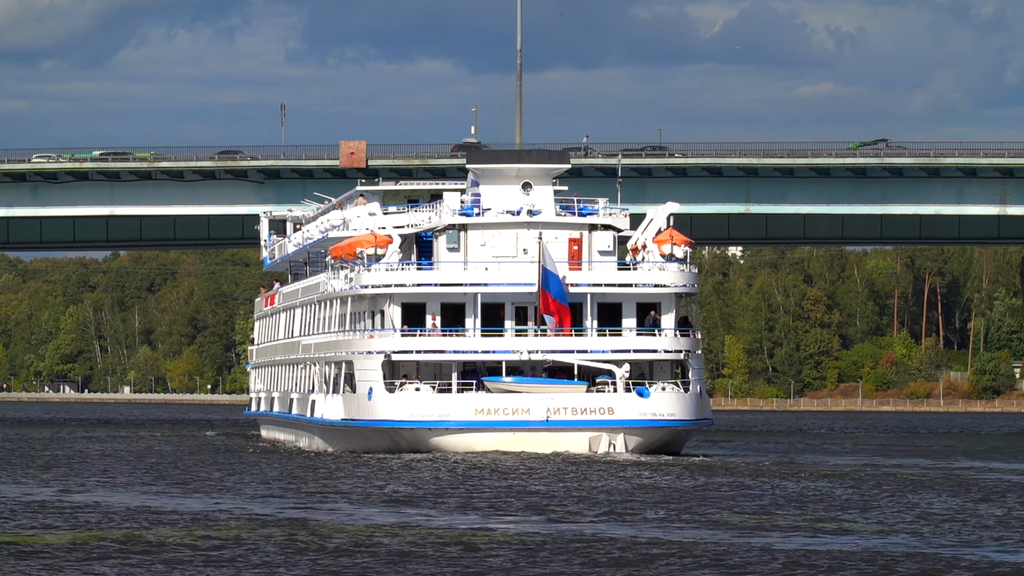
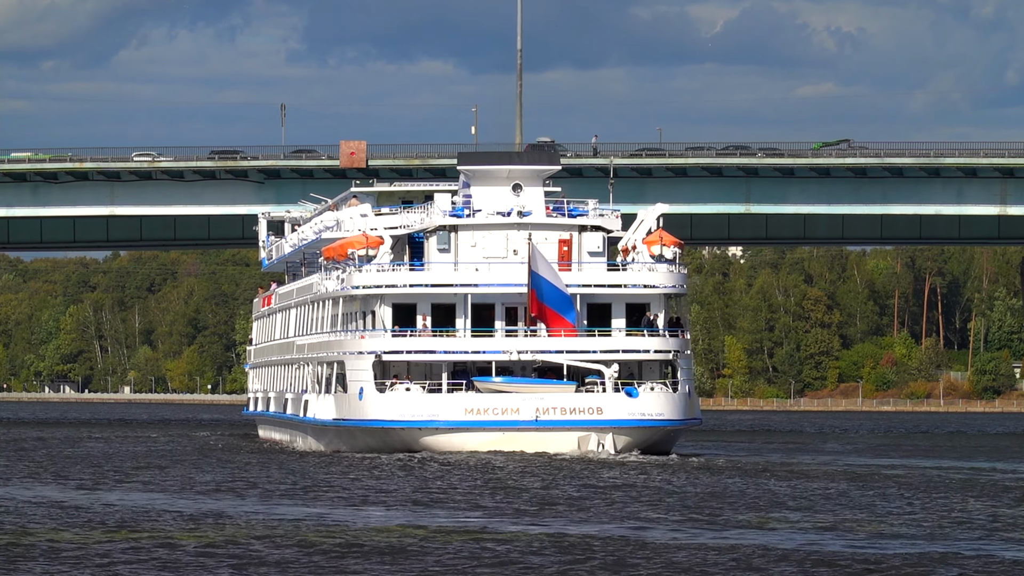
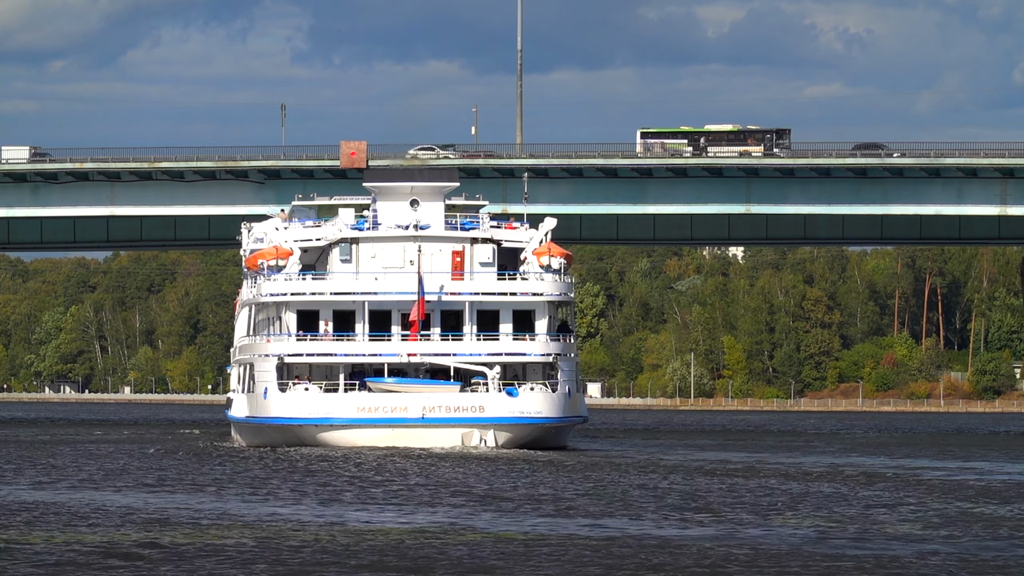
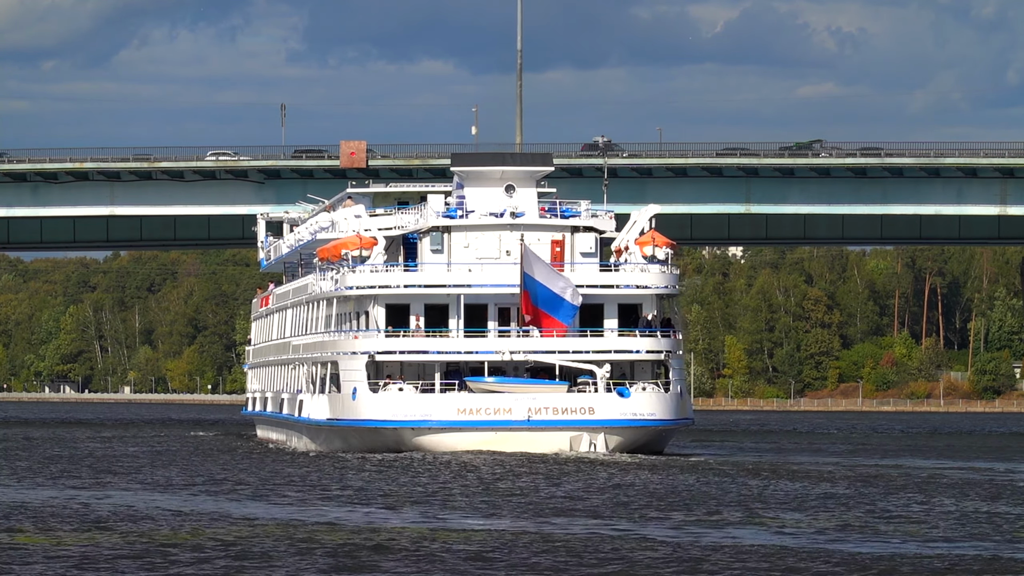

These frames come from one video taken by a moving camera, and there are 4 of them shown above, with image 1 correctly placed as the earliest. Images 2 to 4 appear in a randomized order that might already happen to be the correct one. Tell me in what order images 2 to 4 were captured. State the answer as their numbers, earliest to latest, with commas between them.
2, 4, 3
